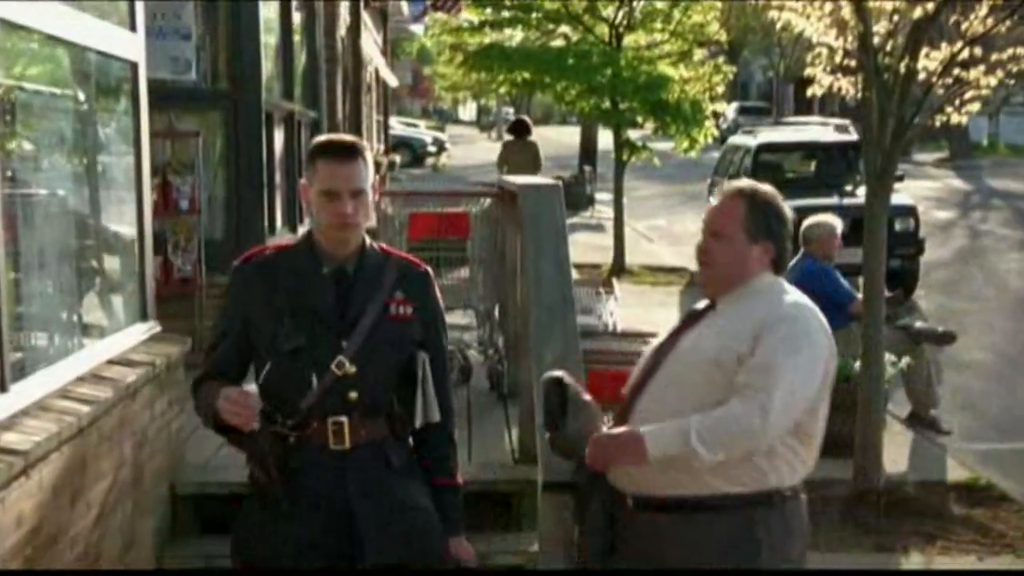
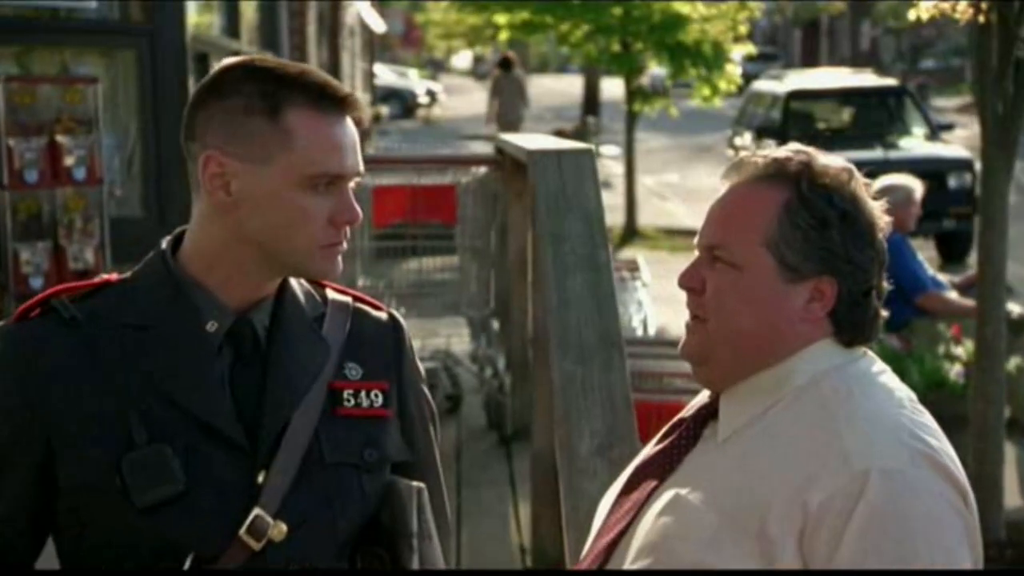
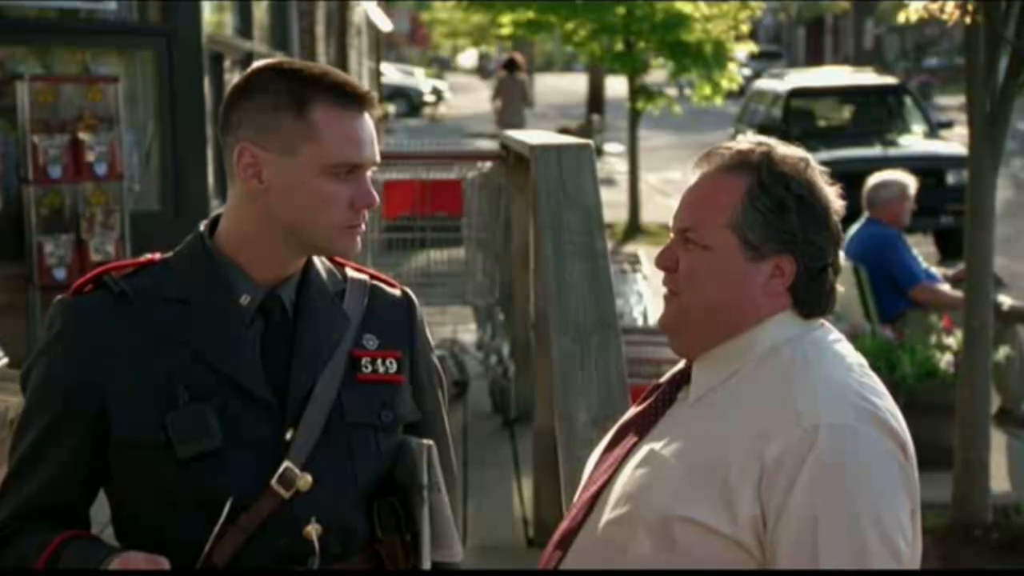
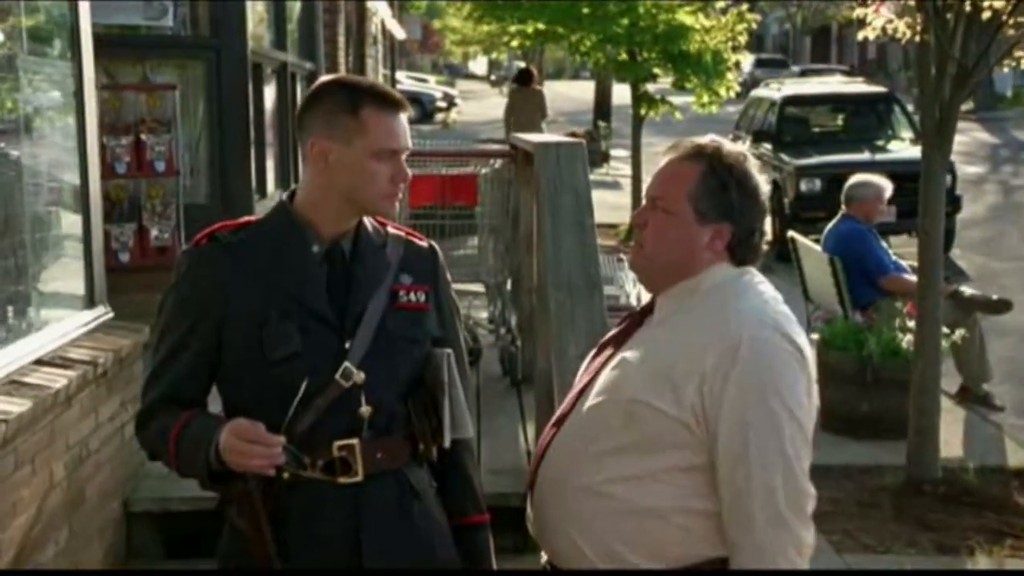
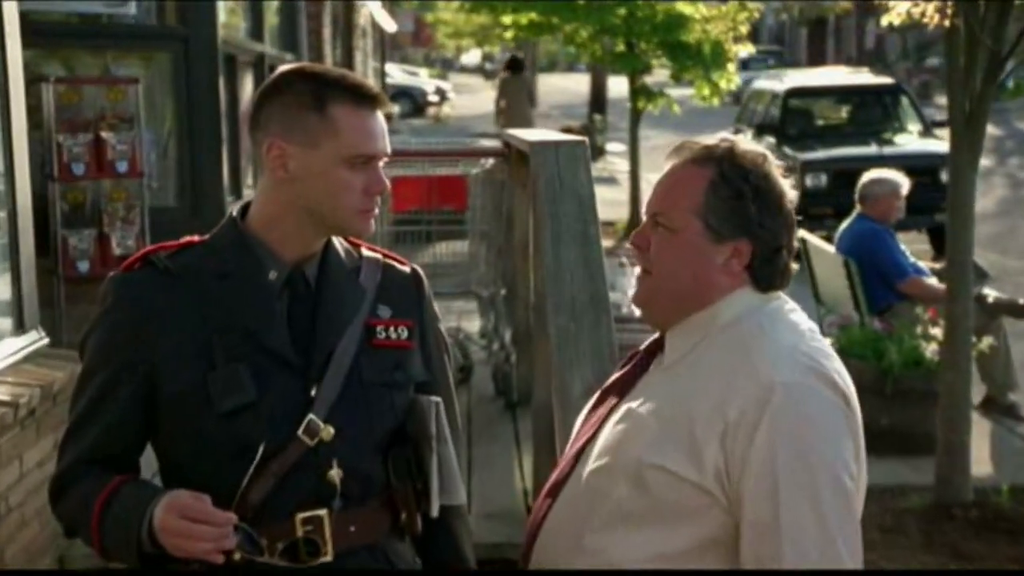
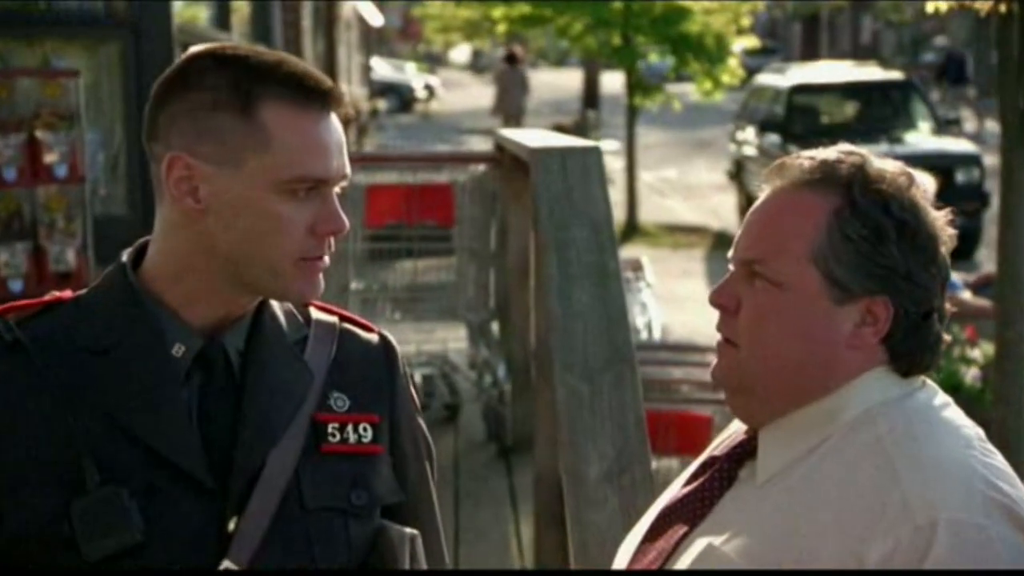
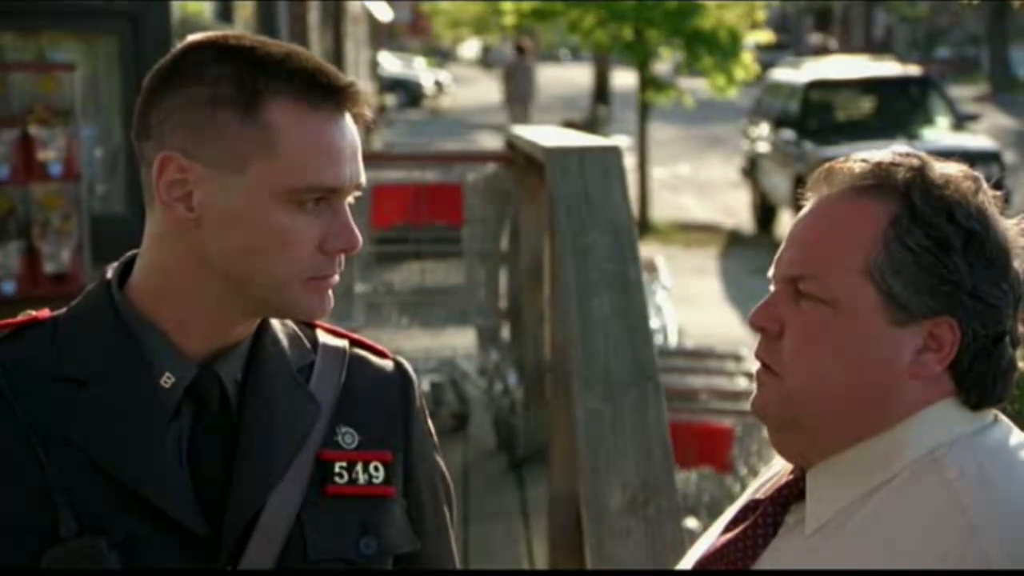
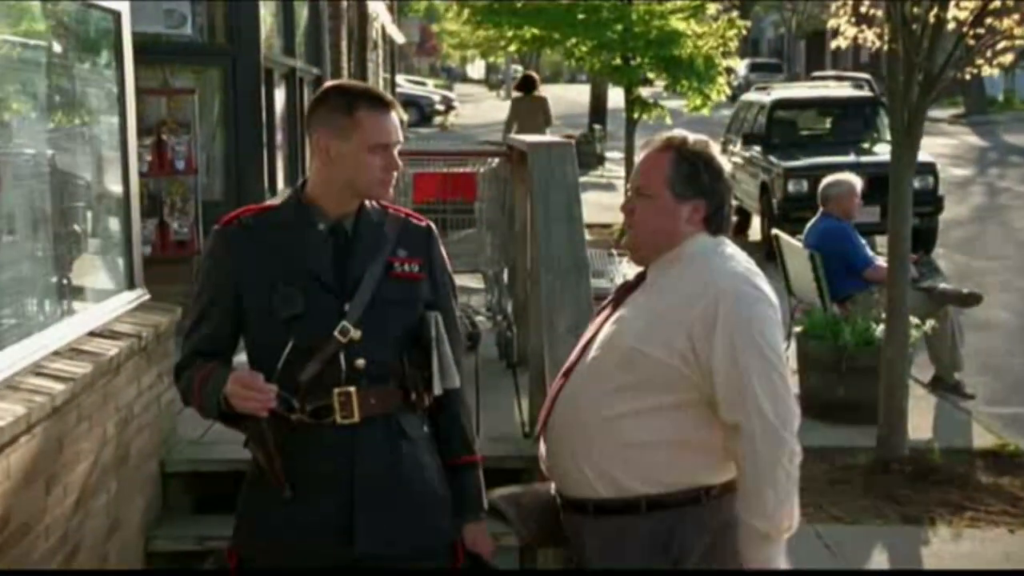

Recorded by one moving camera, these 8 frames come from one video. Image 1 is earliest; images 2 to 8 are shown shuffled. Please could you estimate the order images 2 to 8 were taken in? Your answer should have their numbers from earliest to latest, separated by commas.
8, 4, 5, 3, 2, 6, 7
